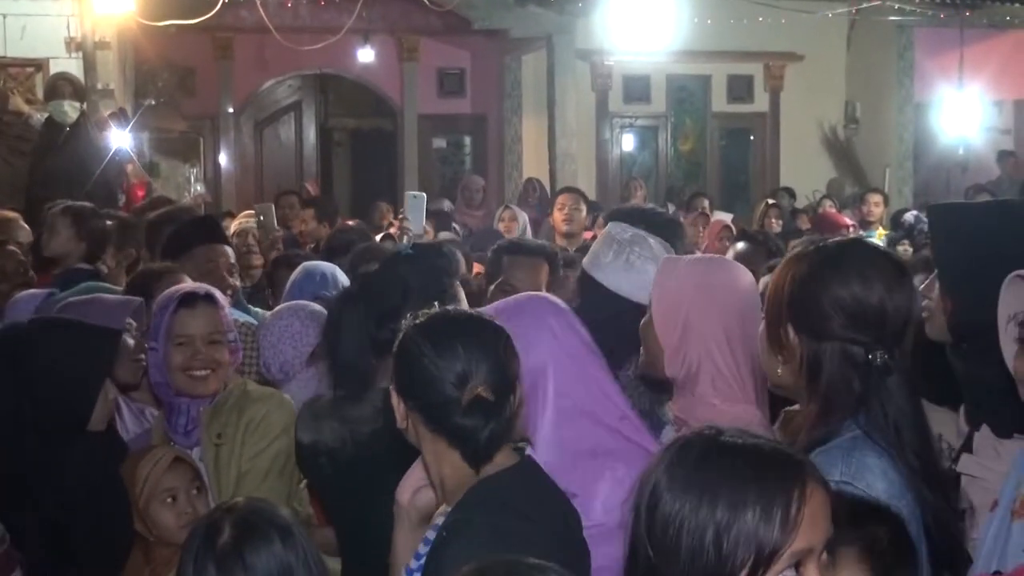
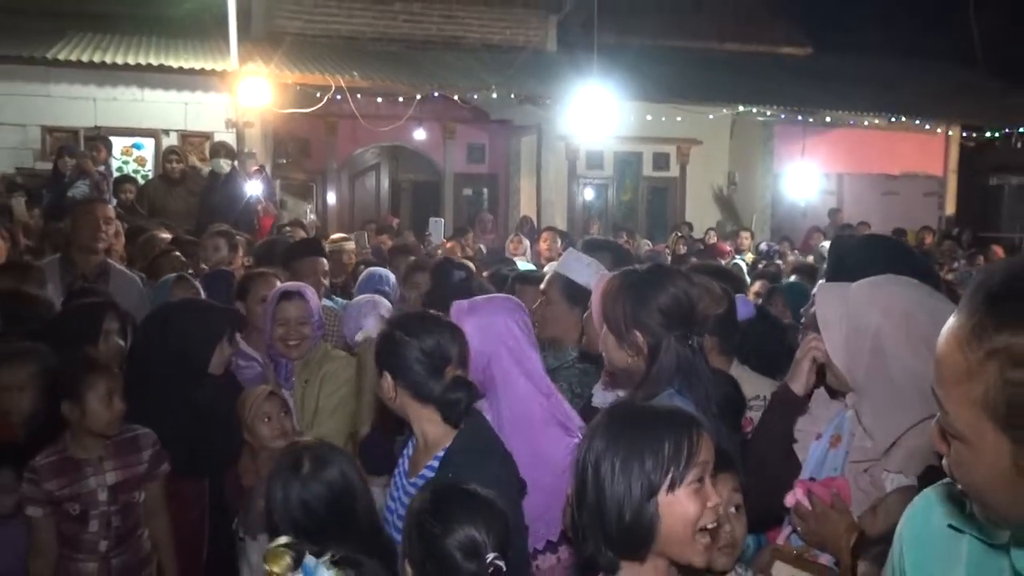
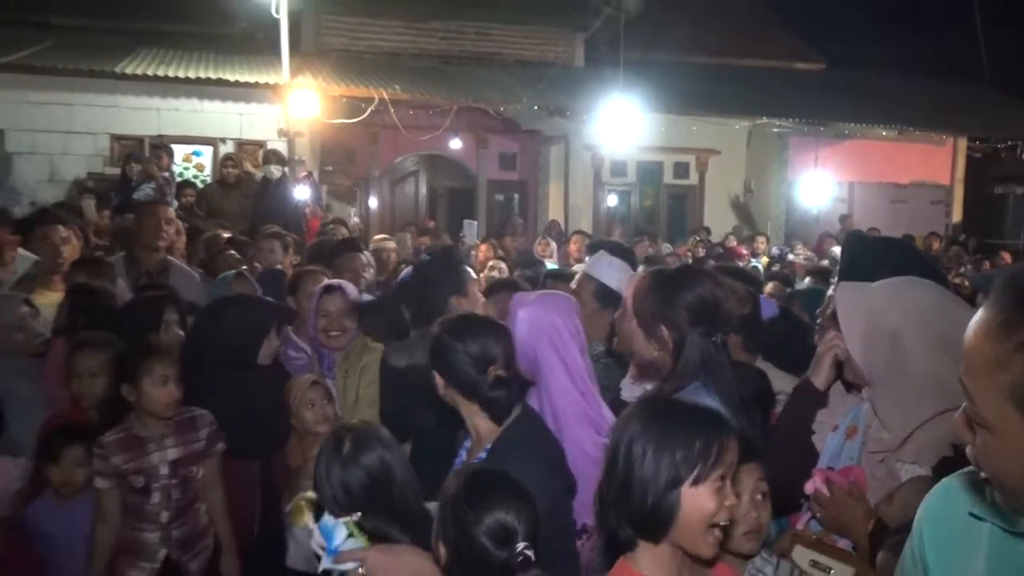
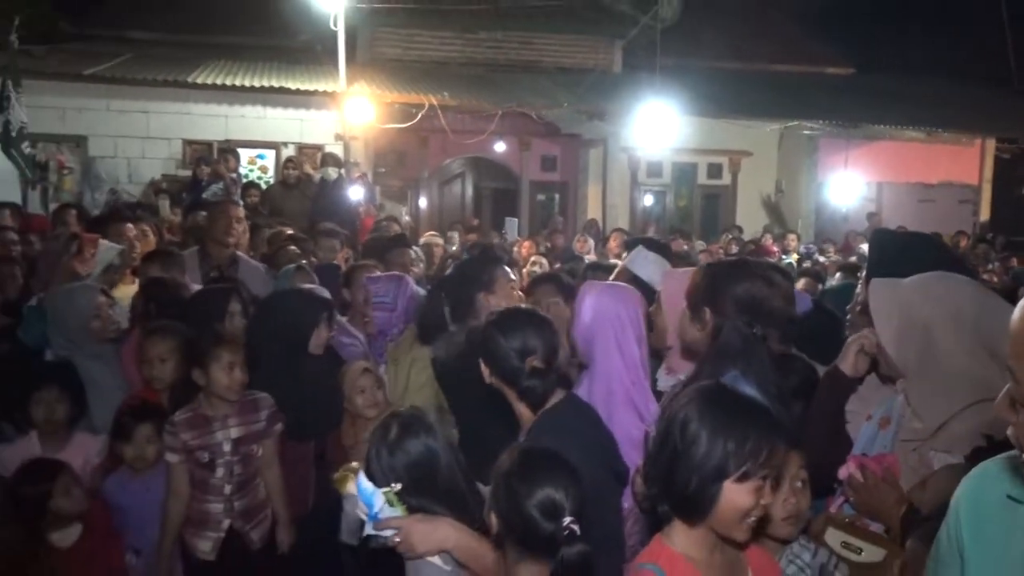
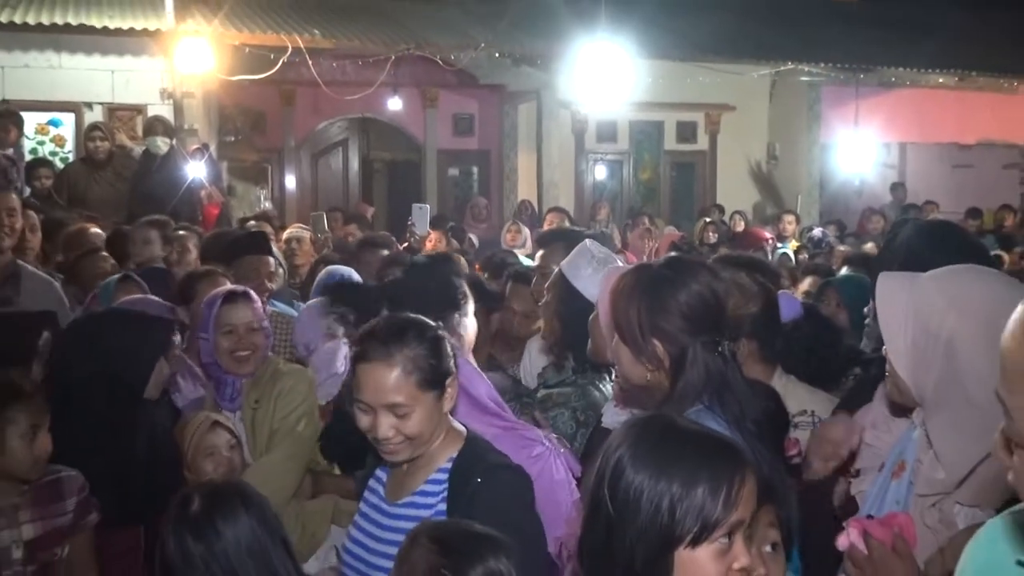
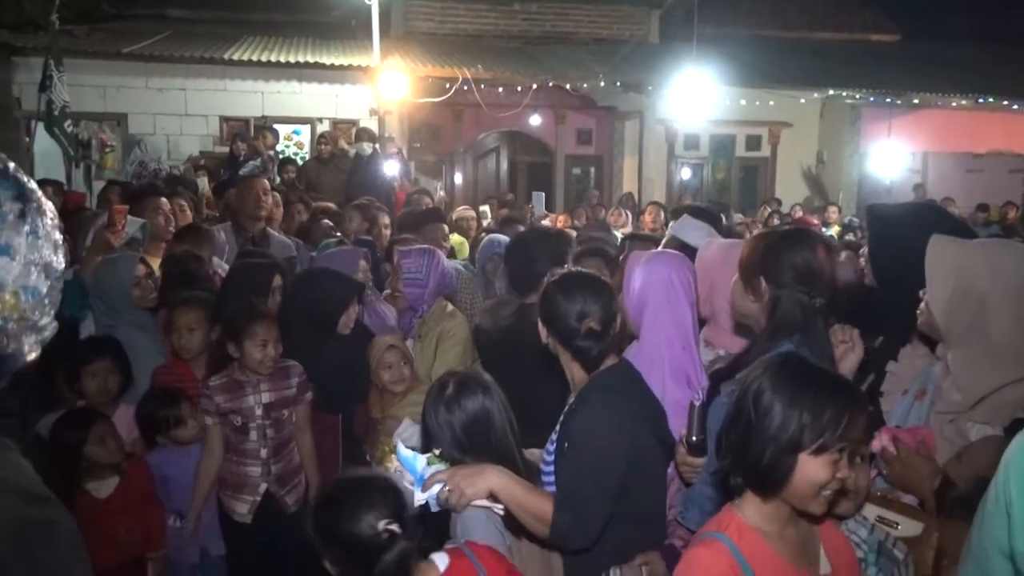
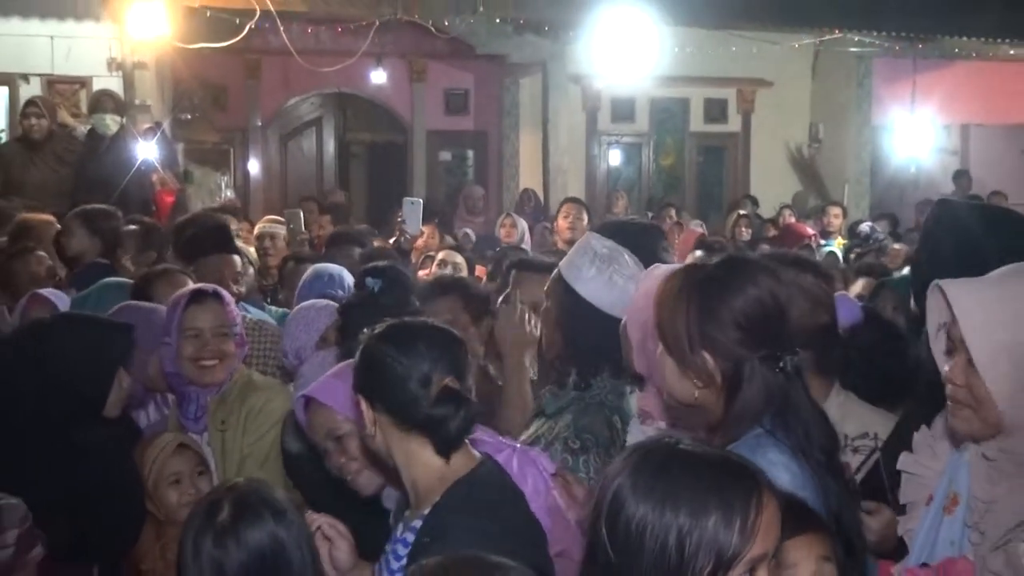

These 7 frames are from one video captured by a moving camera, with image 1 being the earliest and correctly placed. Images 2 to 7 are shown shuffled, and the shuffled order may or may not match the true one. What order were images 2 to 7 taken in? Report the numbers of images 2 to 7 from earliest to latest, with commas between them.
7, 5, 2, 3, 4, 6
